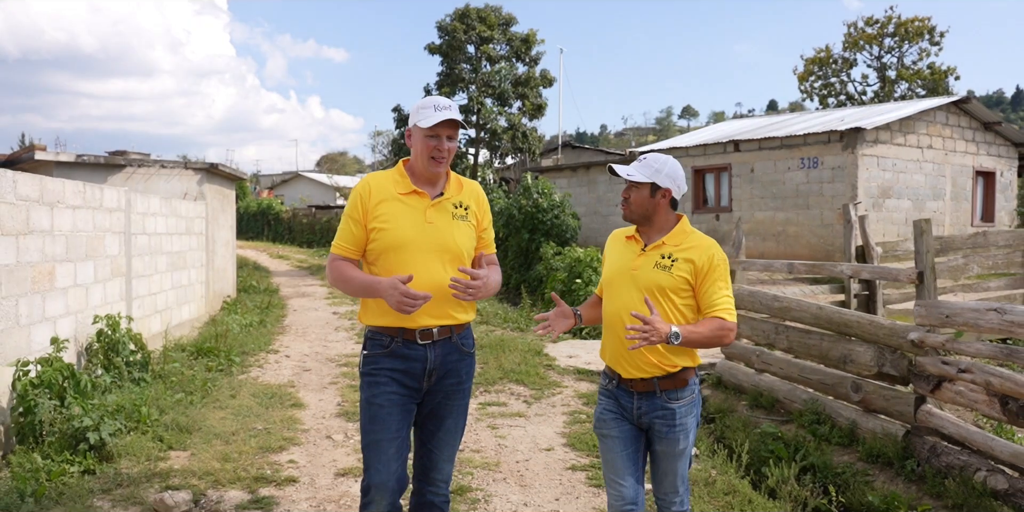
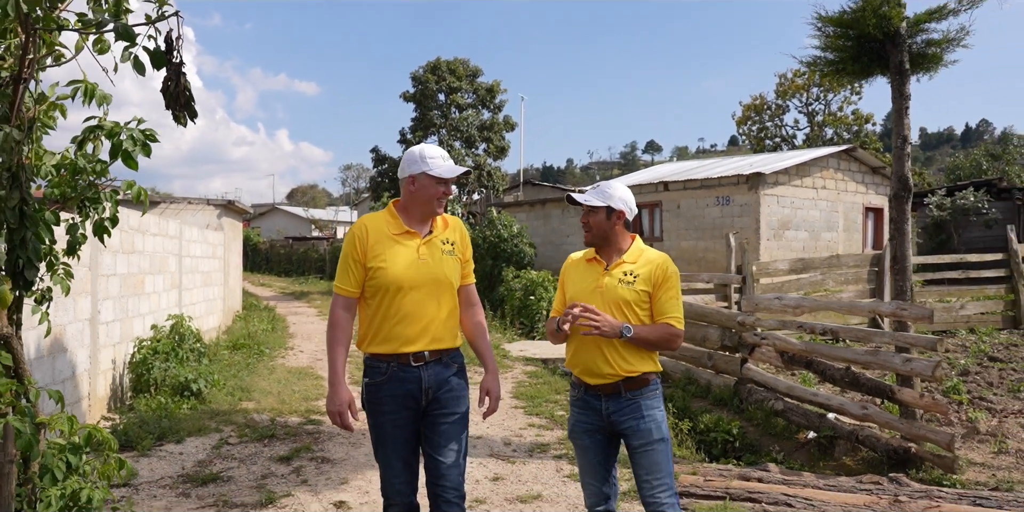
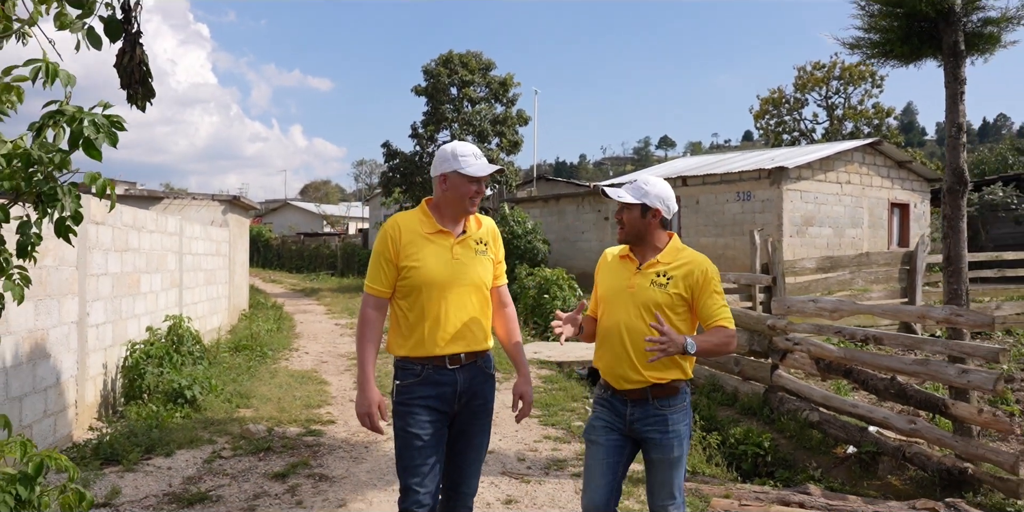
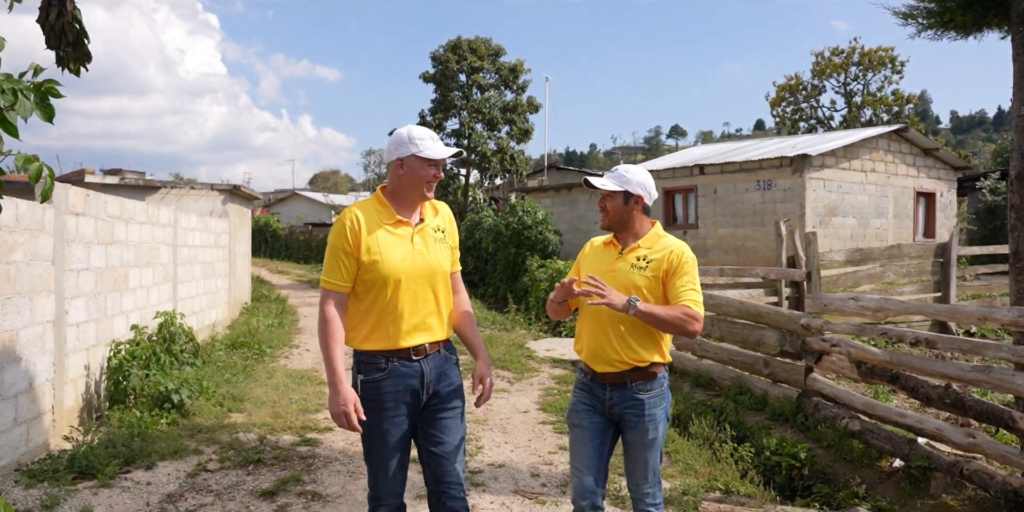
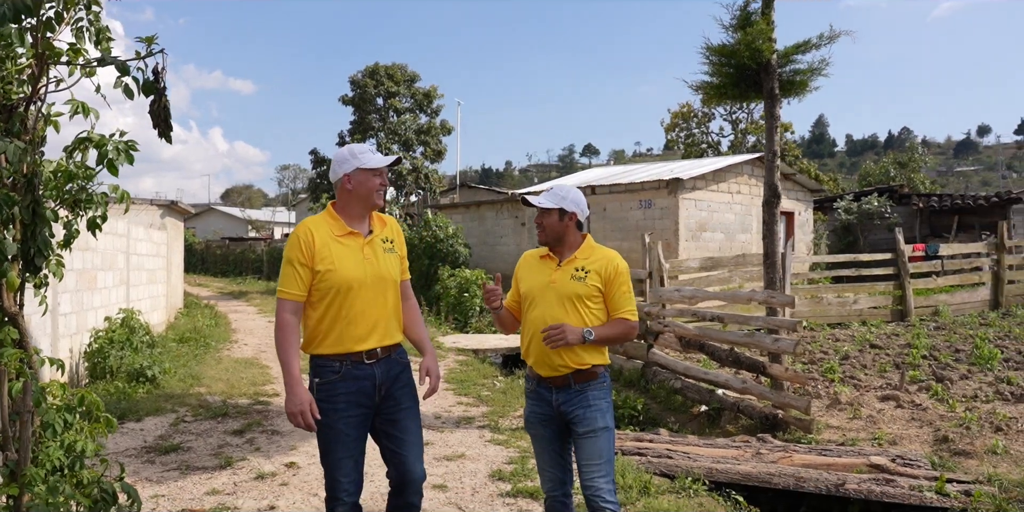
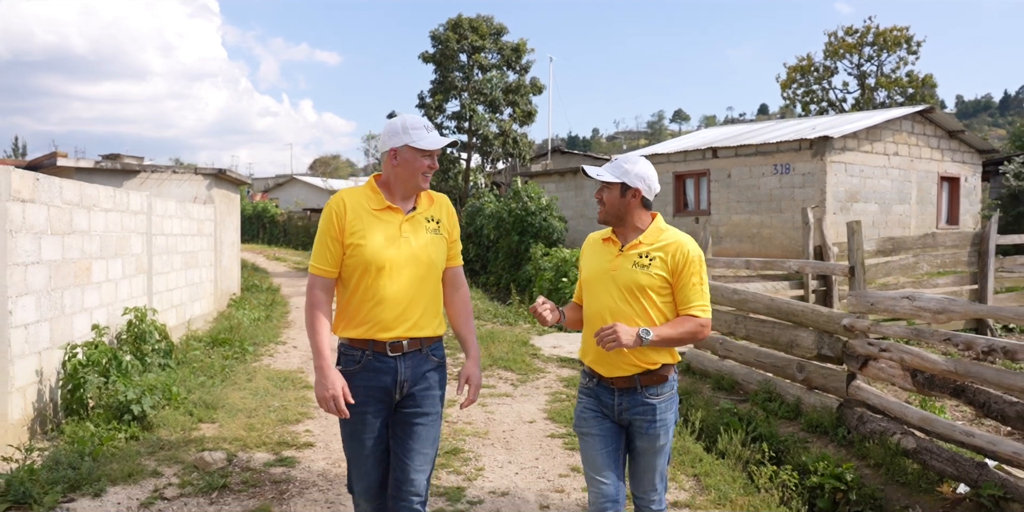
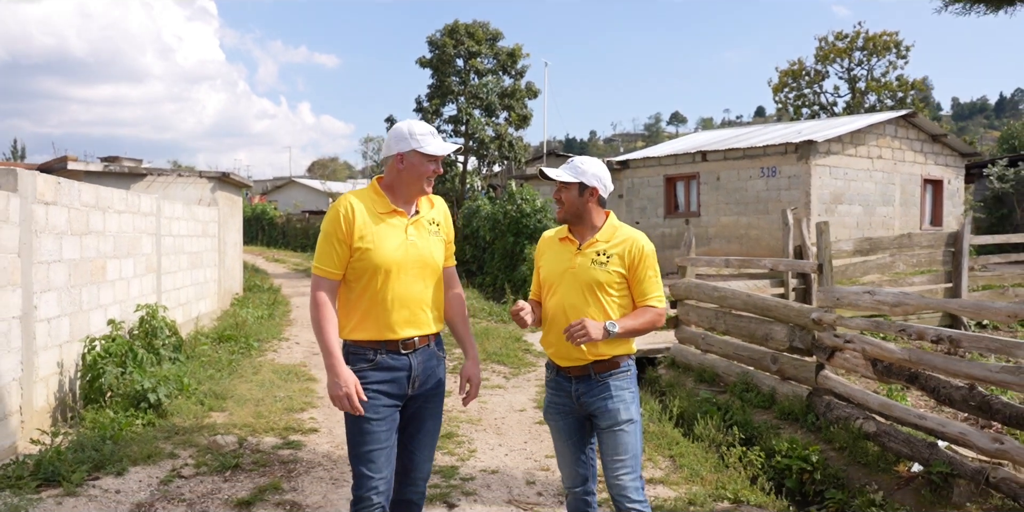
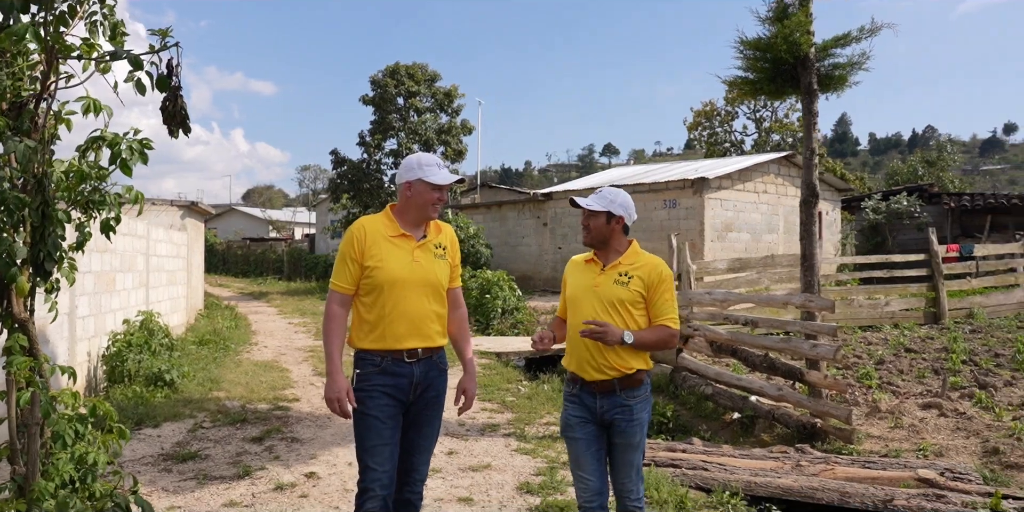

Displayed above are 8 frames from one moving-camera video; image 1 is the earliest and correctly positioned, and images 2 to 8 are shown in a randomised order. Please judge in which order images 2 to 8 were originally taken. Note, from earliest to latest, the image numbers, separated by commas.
6, 7, 4, 3, 2, 8, 5
